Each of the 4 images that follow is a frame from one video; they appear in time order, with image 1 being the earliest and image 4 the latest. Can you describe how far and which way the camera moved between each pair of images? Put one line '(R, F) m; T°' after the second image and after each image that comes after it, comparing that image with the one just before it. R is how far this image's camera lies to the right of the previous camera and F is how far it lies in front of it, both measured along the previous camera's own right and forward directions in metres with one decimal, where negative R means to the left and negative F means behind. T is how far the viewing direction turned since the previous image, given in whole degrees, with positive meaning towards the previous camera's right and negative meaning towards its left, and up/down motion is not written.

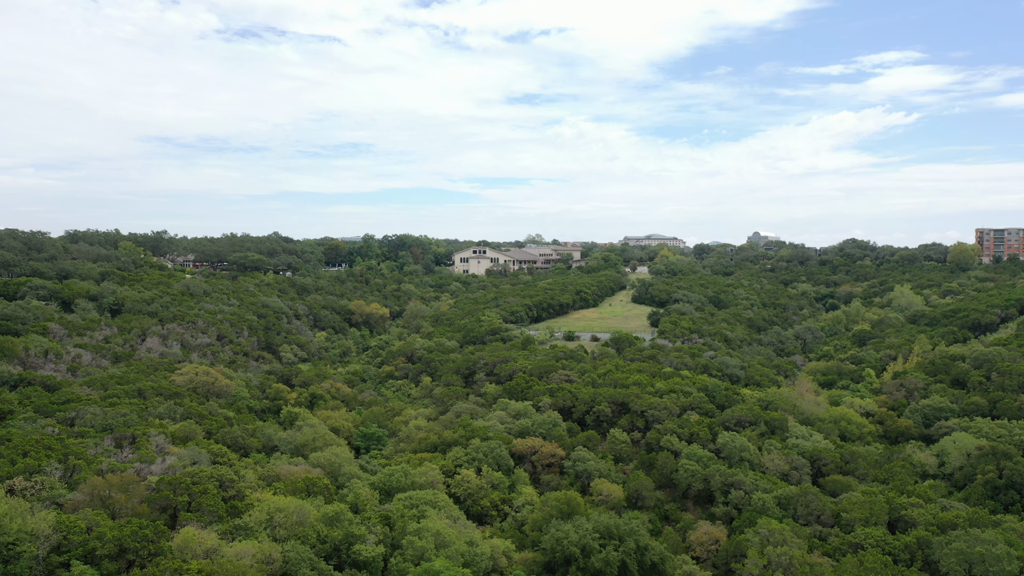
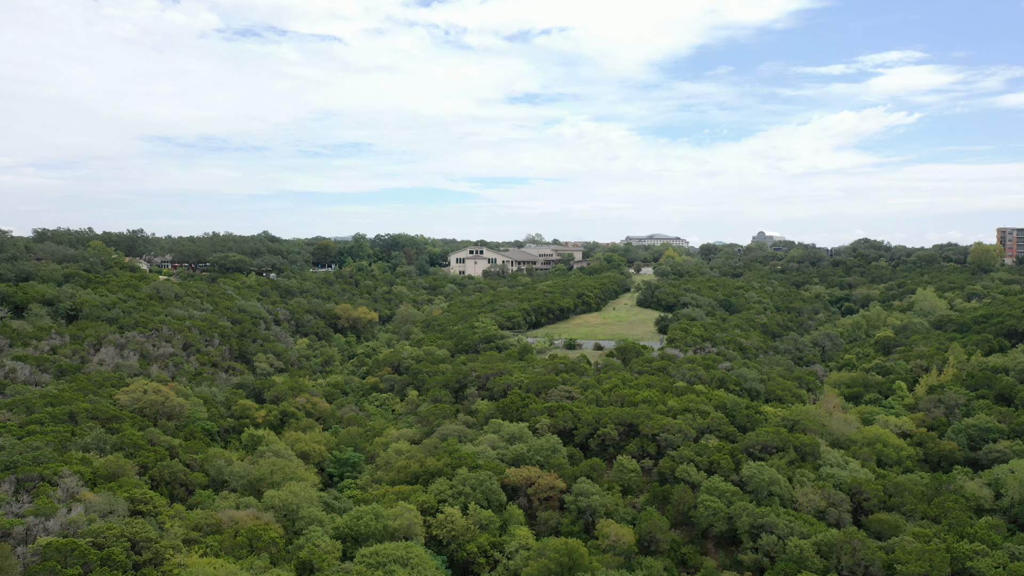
(+0.4, +4.2) m; 0°
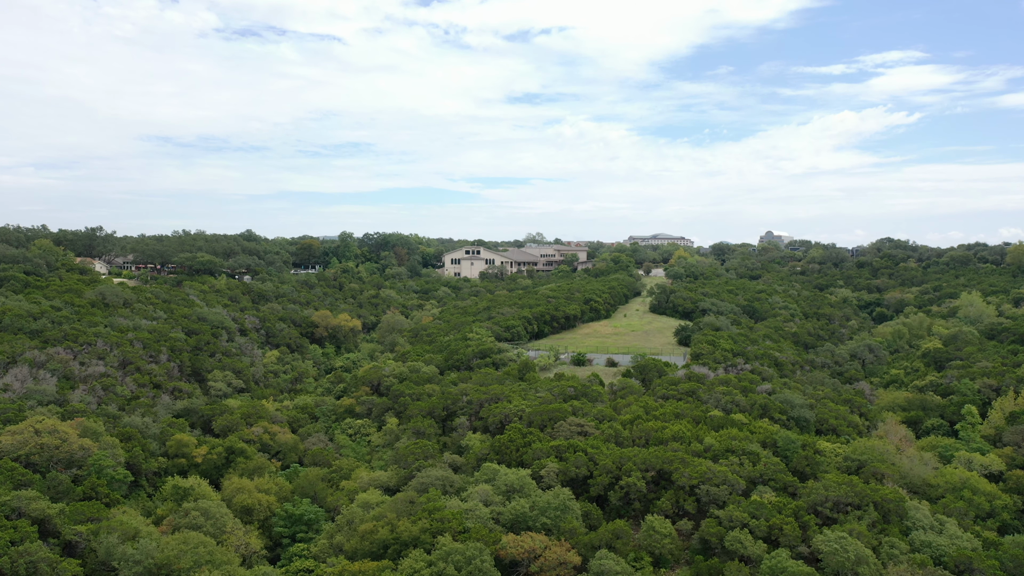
(+0.1, +6.6) m; 0°
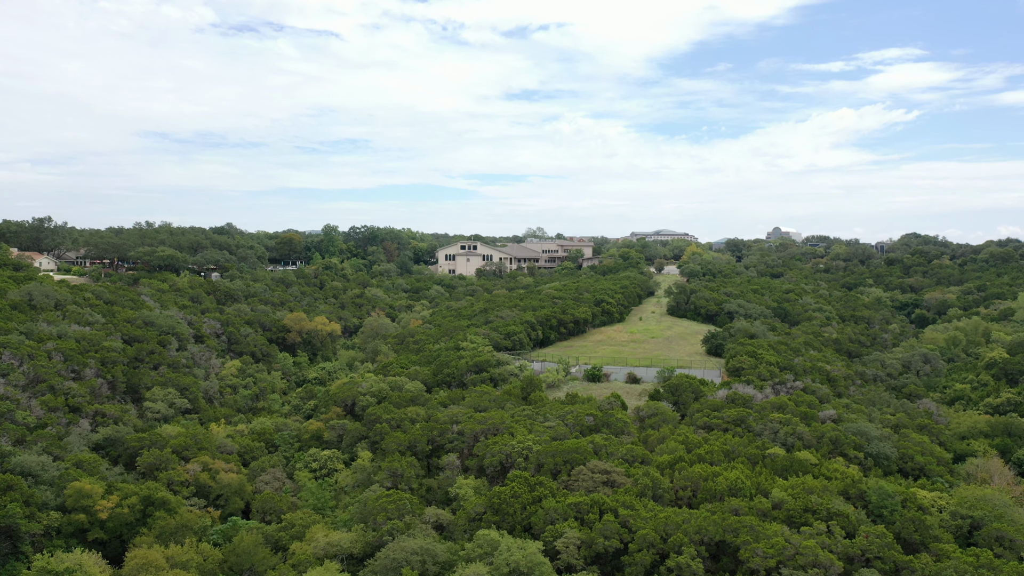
(-0.2, +6.7) m; 0°
